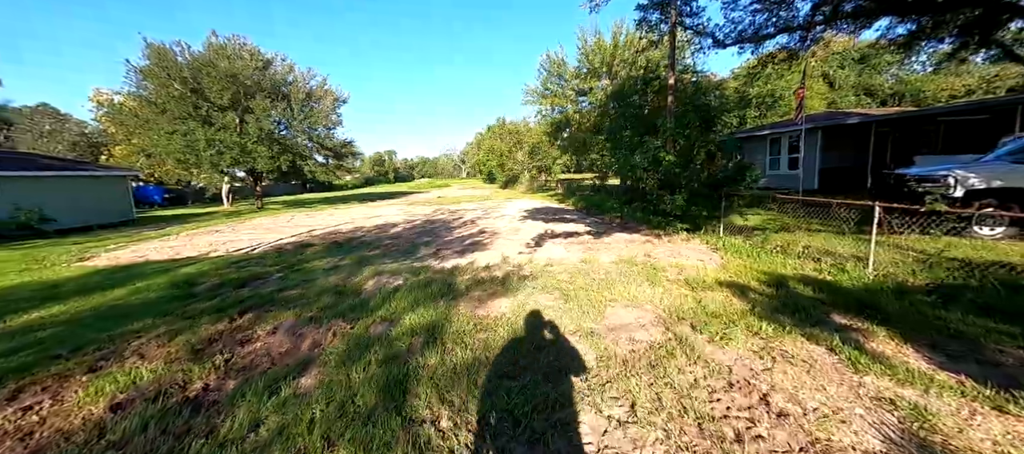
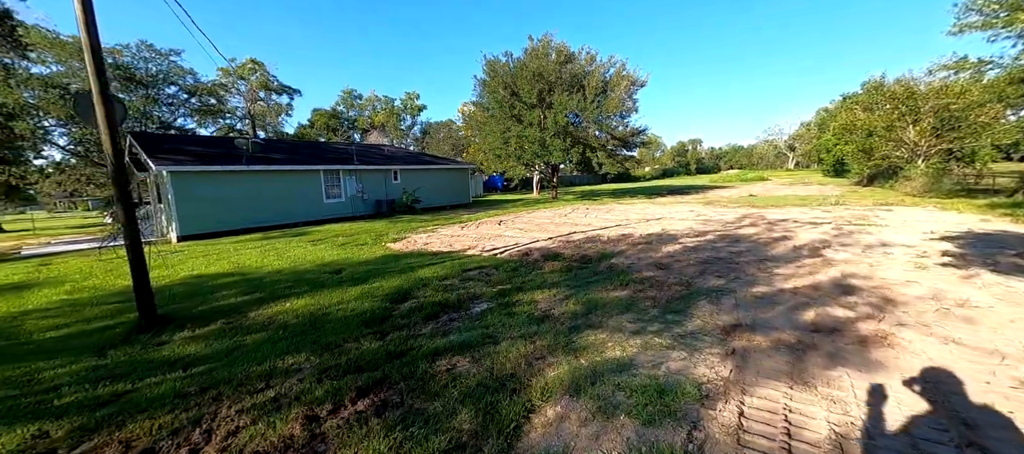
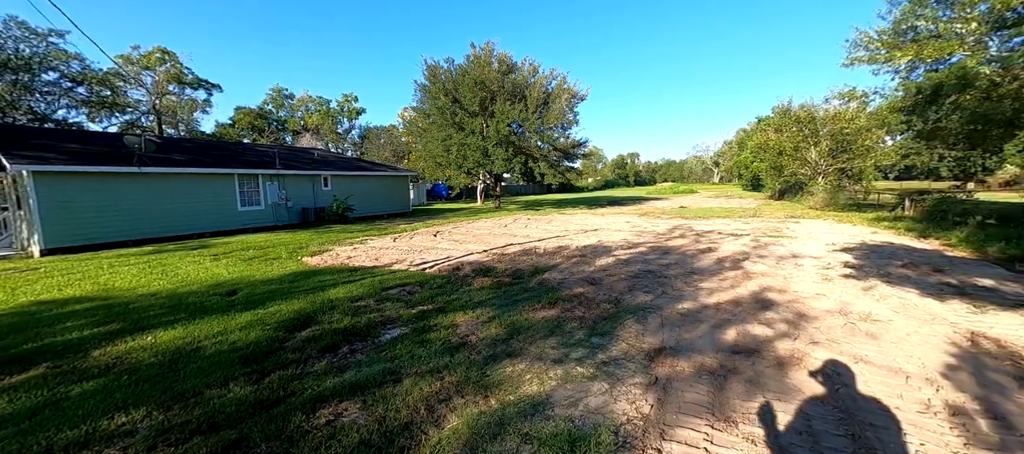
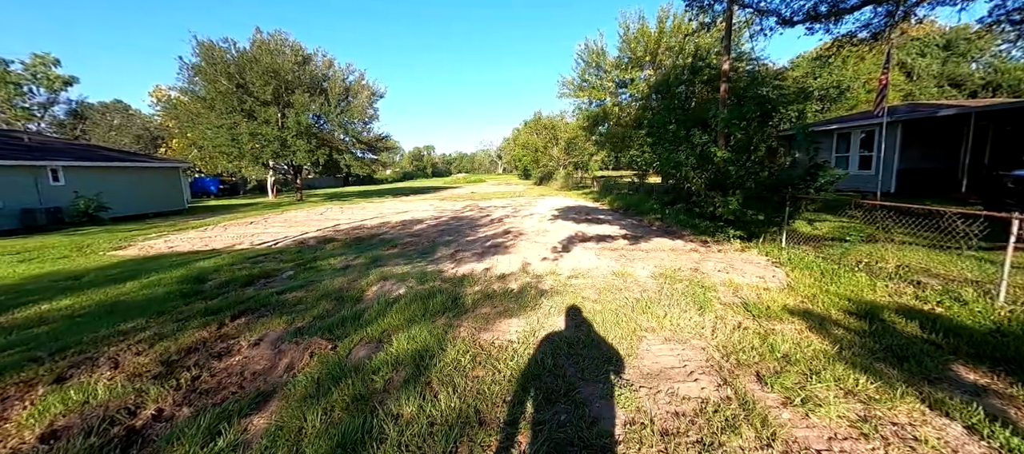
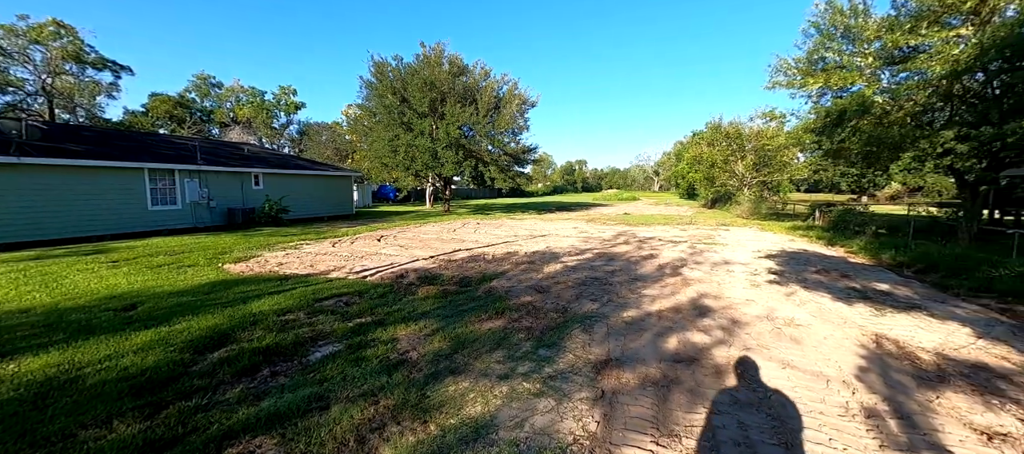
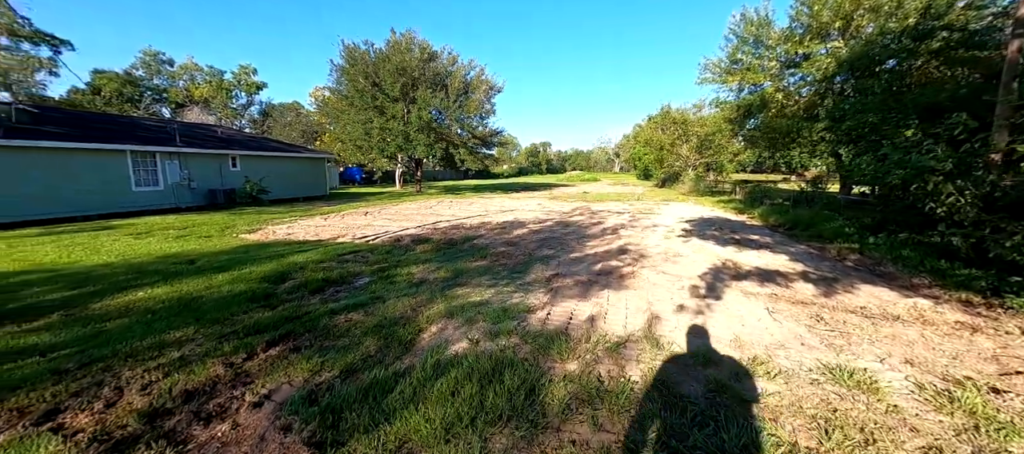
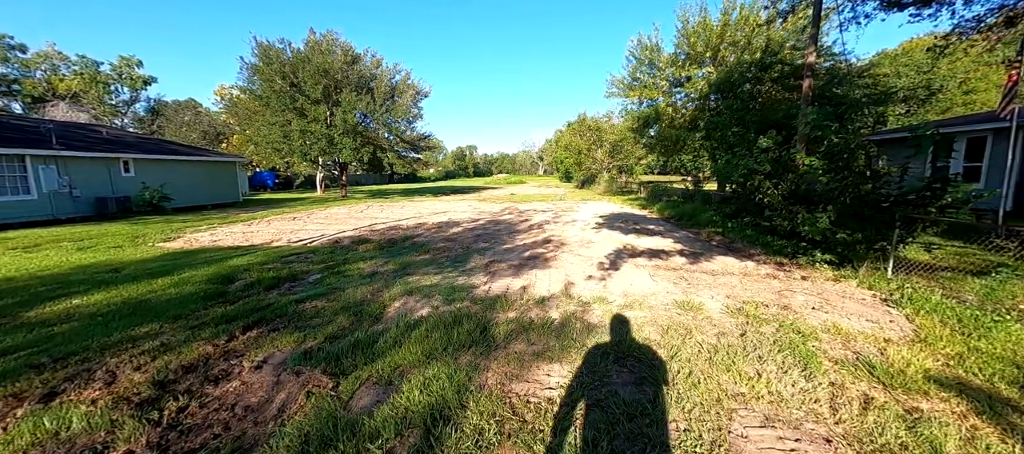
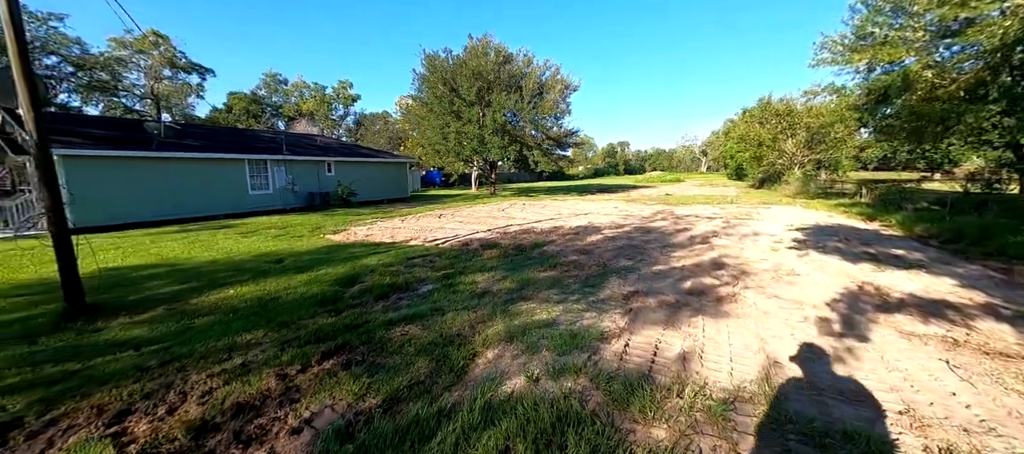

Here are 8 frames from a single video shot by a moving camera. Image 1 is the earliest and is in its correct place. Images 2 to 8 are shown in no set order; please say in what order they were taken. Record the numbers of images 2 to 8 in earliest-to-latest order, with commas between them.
4, 7, 6, 8, 2, 3, 5
